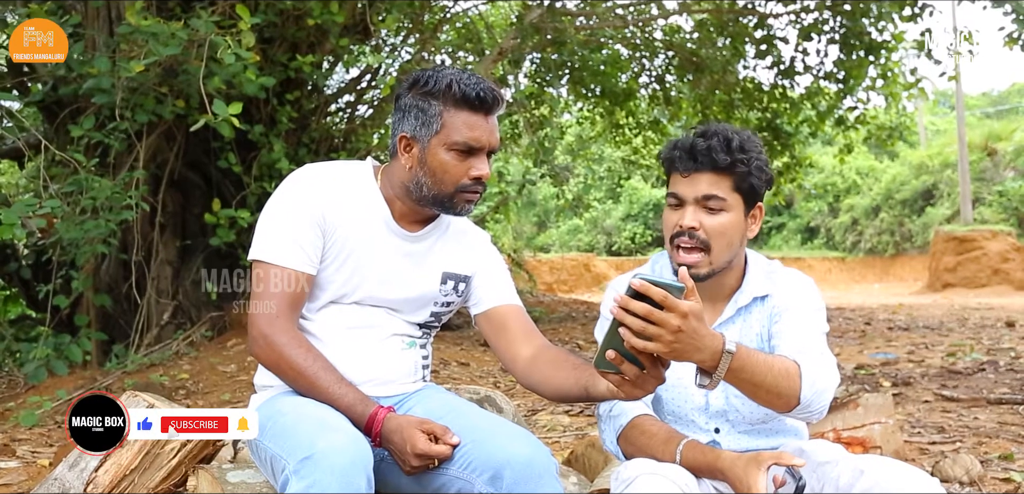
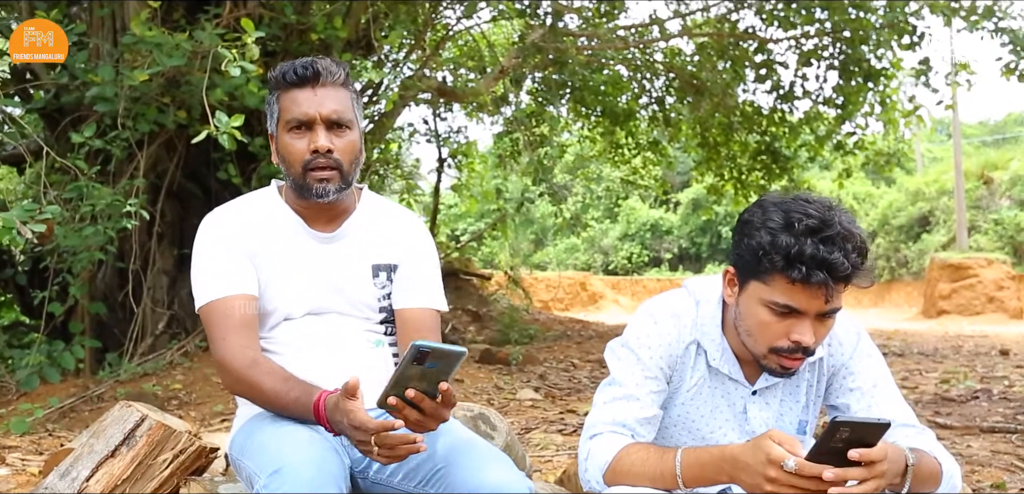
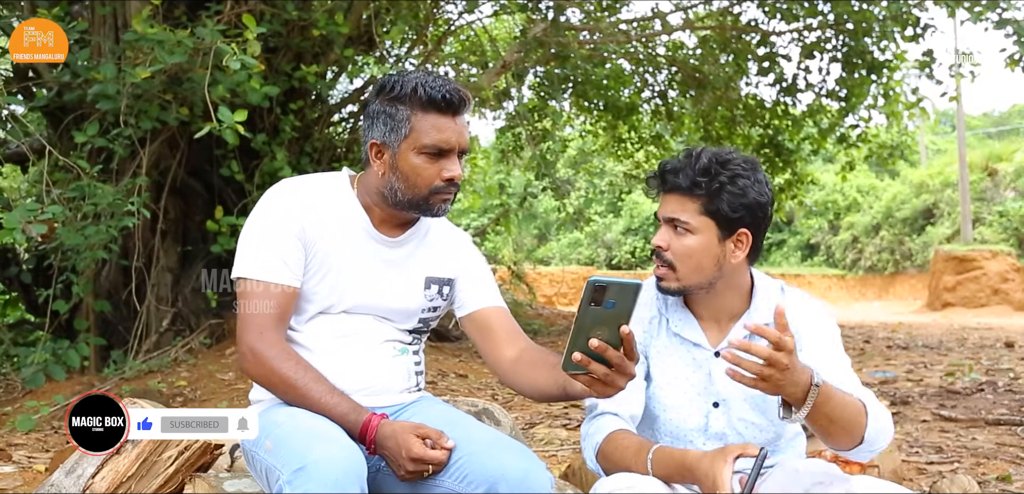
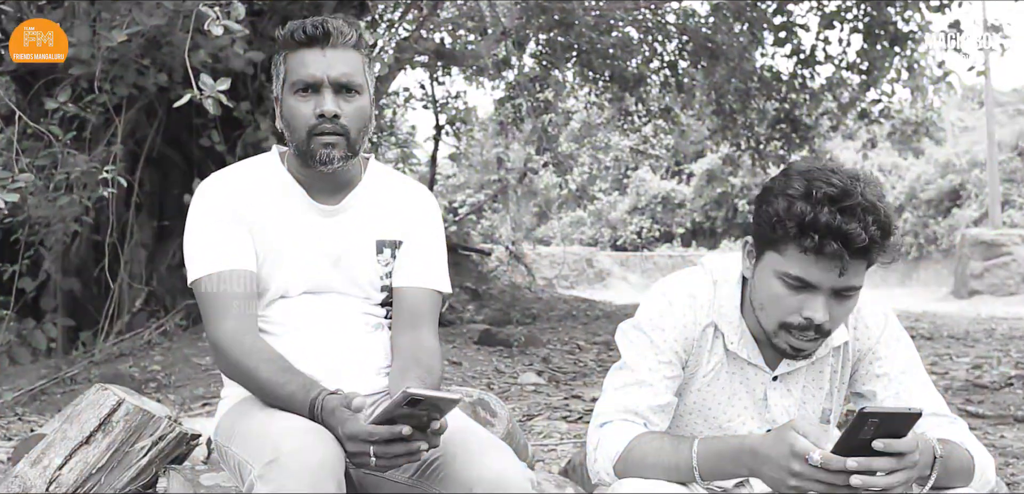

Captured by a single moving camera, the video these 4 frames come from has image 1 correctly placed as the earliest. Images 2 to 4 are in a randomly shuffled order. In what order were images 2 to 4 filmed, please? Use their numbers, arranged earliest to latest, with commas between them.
3, 2, 4
